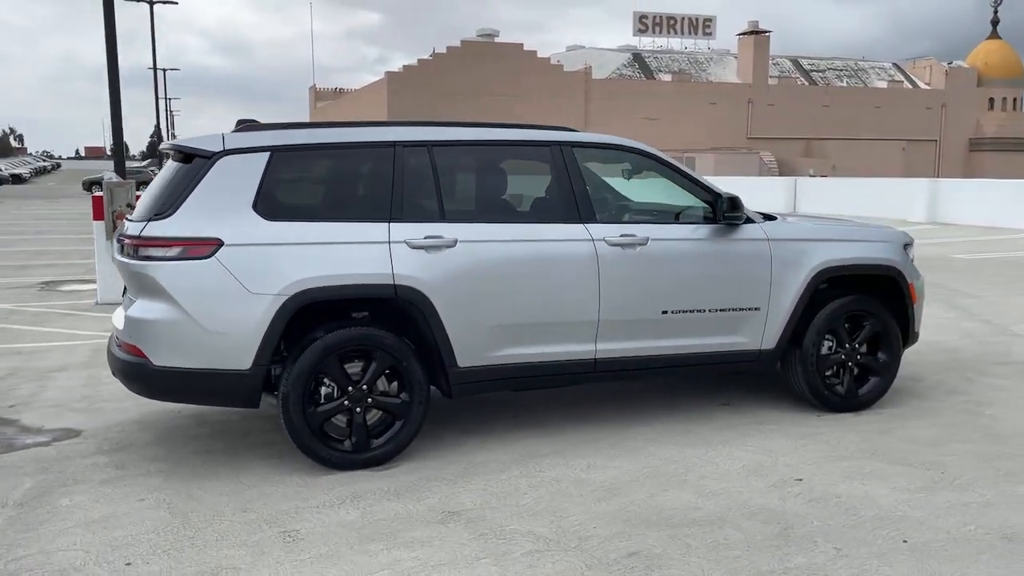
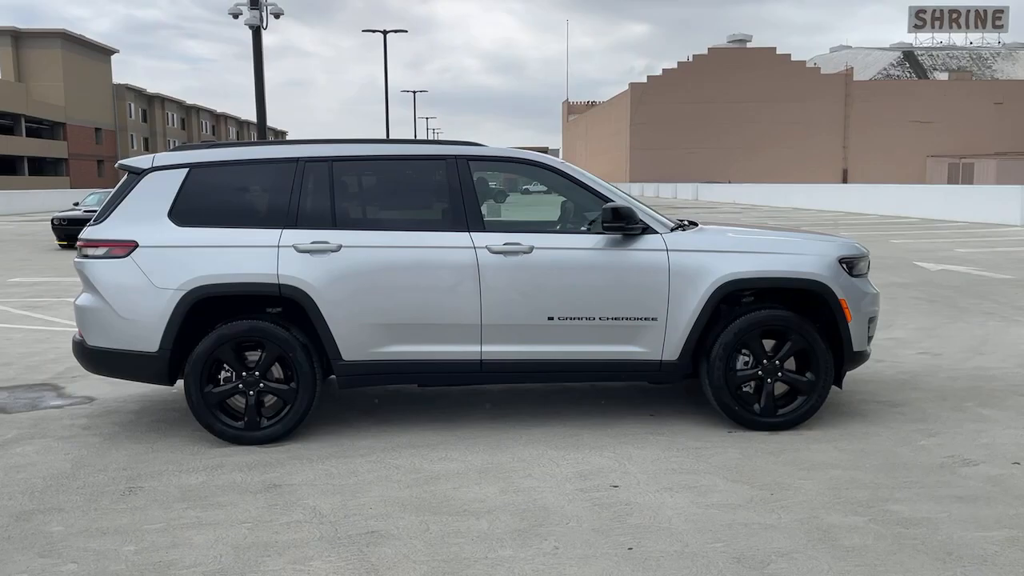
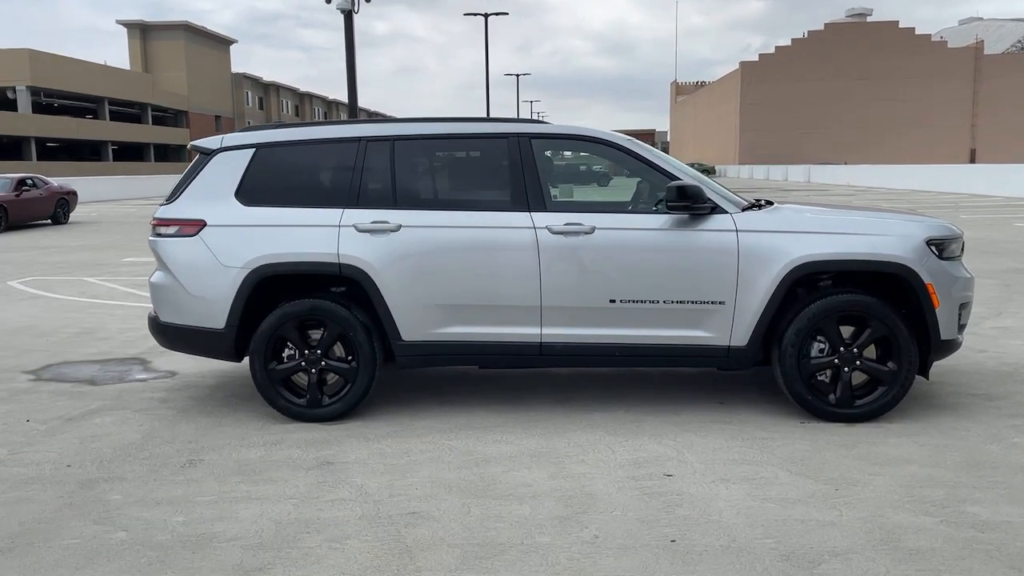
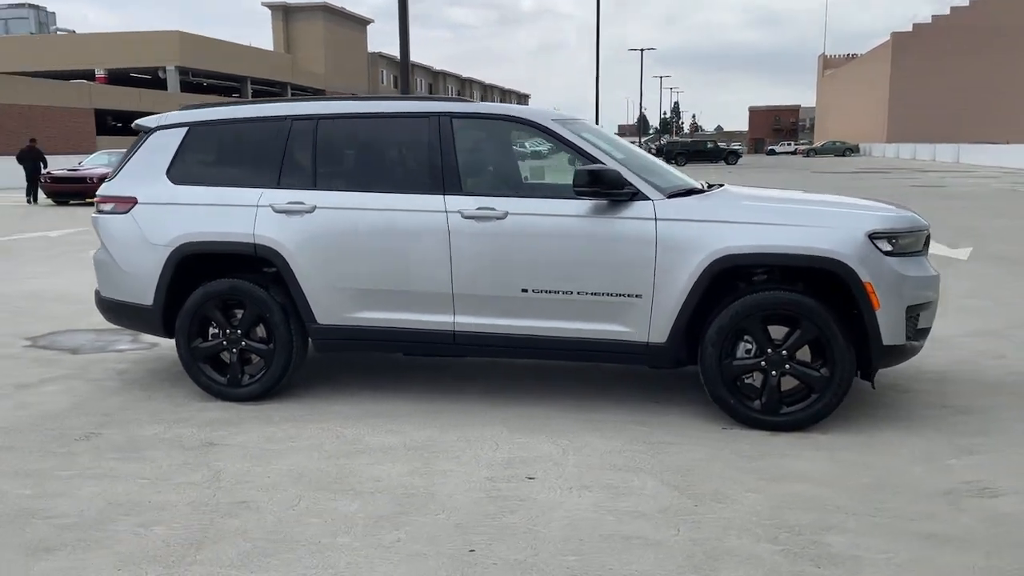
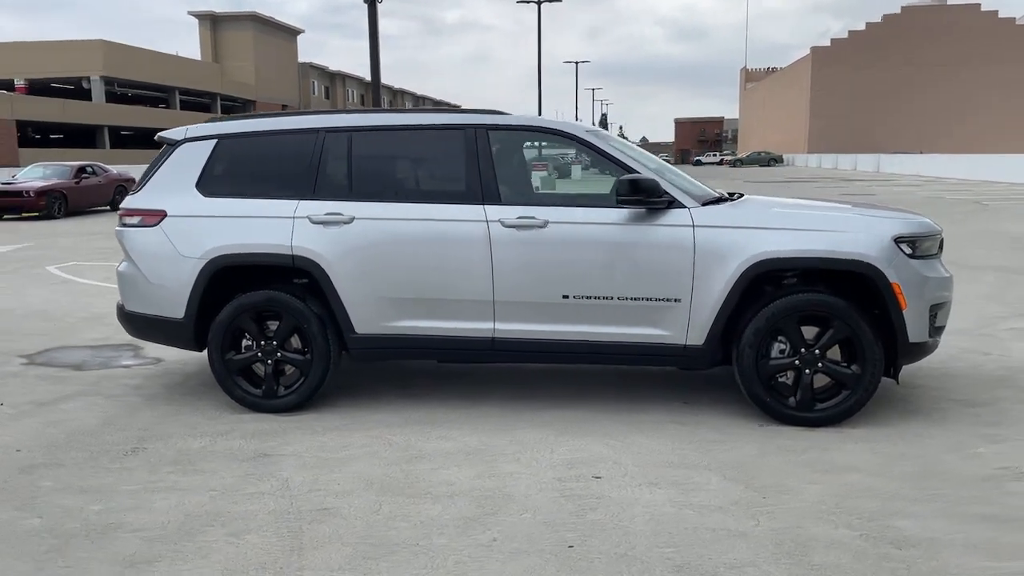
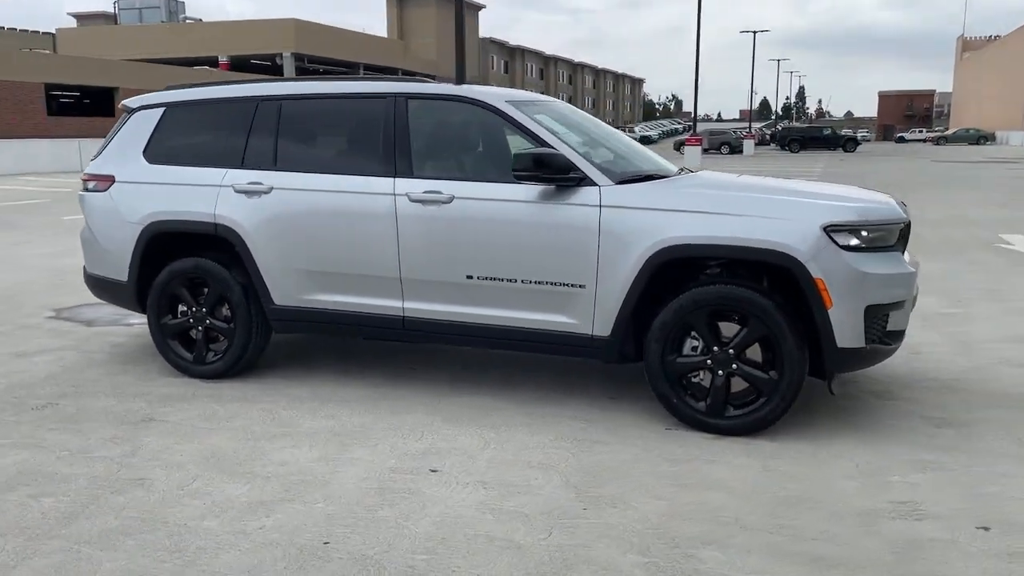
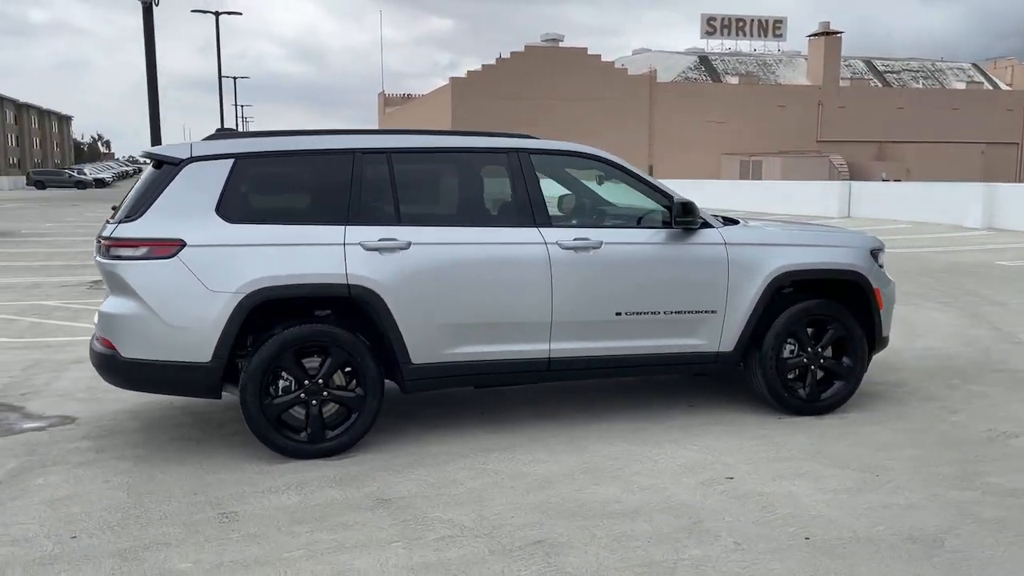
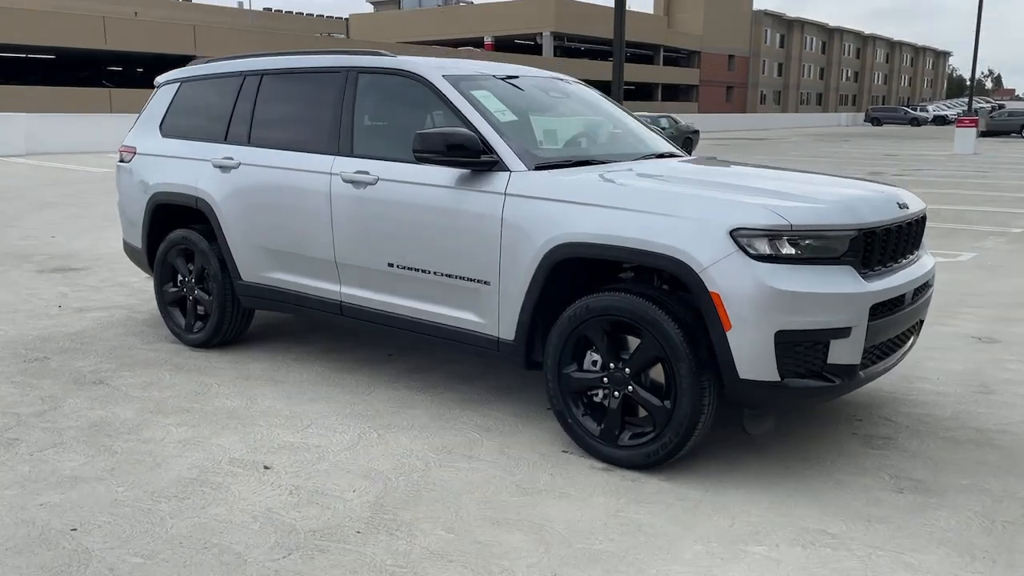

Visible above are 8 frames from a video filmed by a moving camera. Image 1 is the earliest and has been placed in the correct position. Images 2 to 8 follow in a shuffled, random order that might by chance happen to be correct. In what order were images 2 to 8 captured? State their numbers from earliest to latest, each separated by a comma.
7, 2, 3, 5, 4, 6, 8
